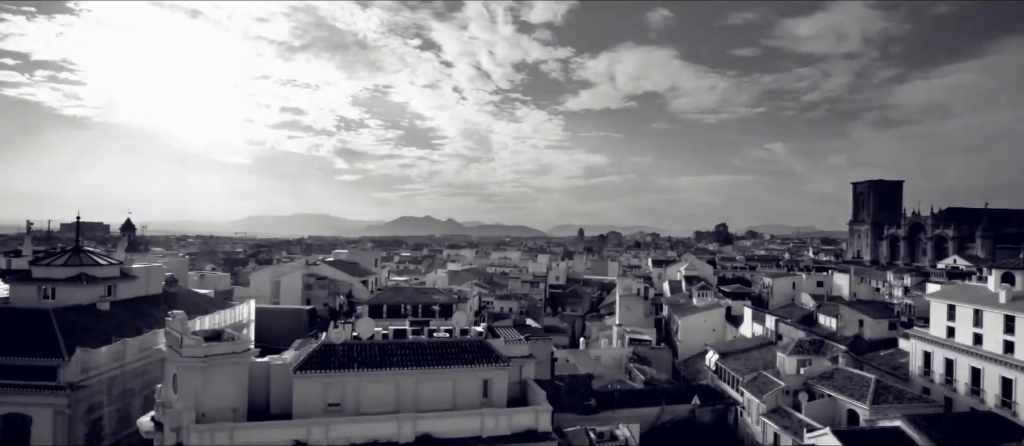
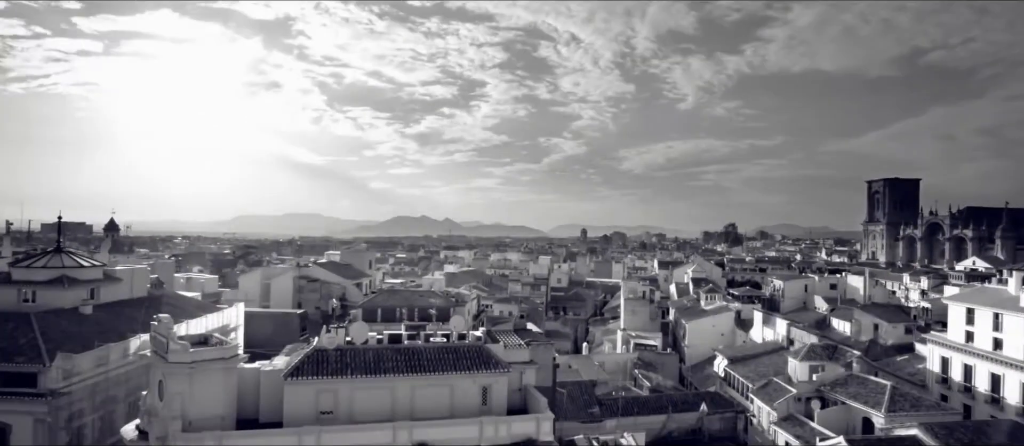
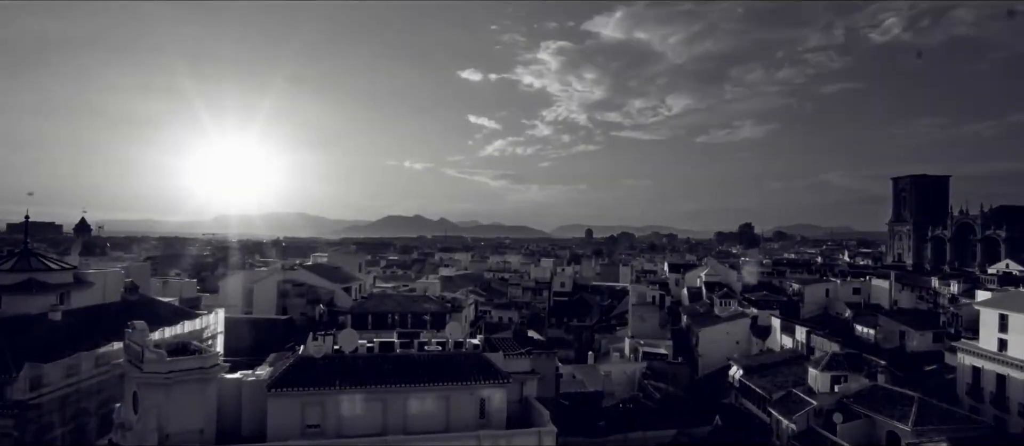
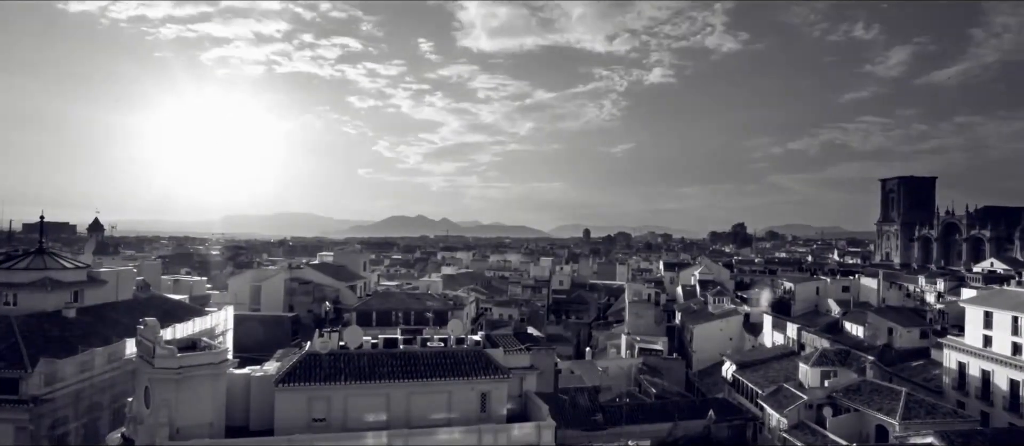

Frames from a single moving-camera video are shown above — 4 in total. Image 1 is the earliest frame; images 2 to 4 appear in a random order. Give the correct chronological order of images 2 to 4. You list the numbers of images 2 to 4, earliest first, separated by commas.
2, 4, 3
